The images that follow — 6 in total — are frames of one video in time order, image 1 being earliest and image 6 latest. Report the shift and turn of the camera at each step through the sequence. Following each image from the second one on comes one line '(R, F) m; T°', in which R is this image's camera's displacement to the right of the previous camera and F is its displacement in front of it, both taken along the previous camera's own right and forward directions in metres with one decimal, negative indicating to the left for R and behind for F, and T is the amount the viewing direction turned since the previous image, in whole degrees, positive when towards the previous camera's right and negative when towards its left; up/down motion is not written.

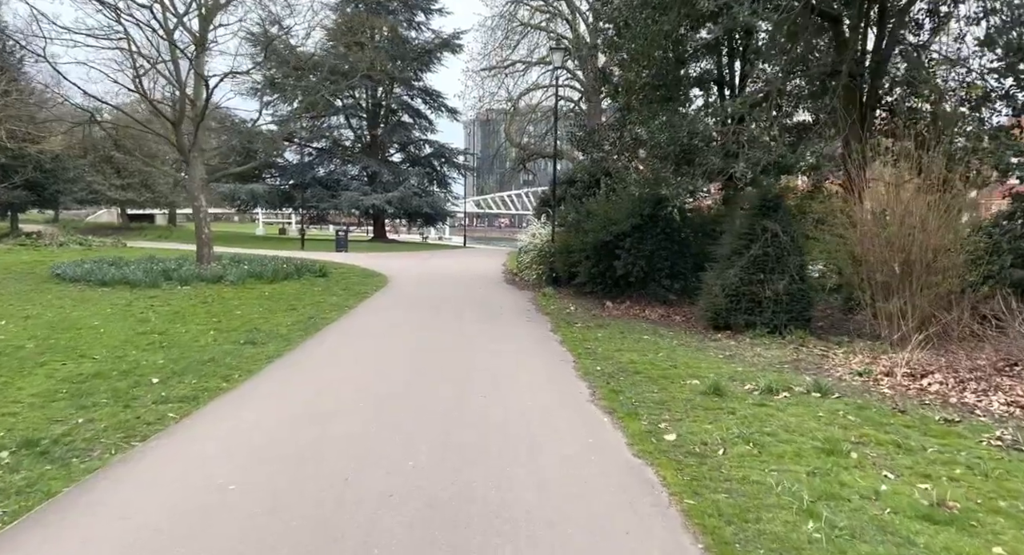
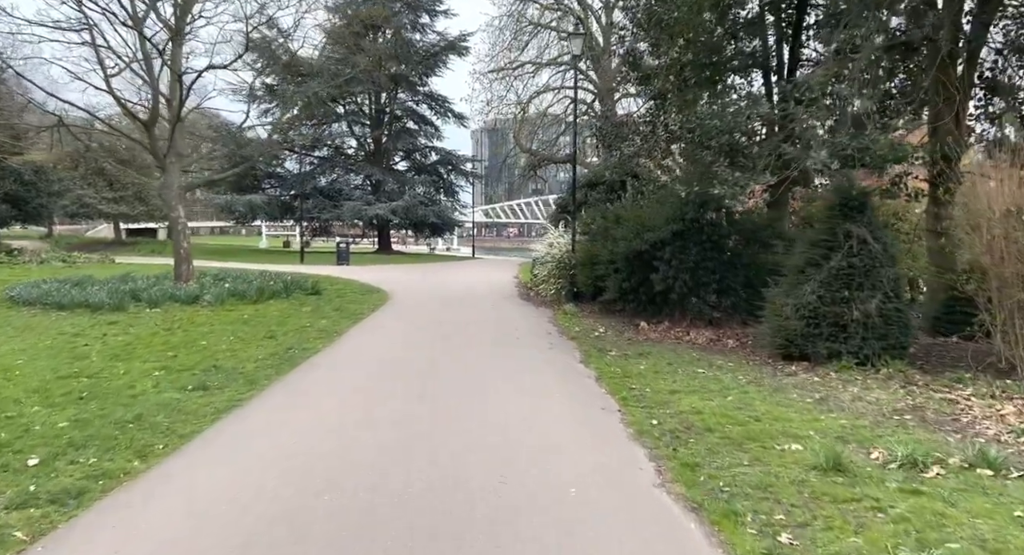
(-0.2, +1.9) m; -1°
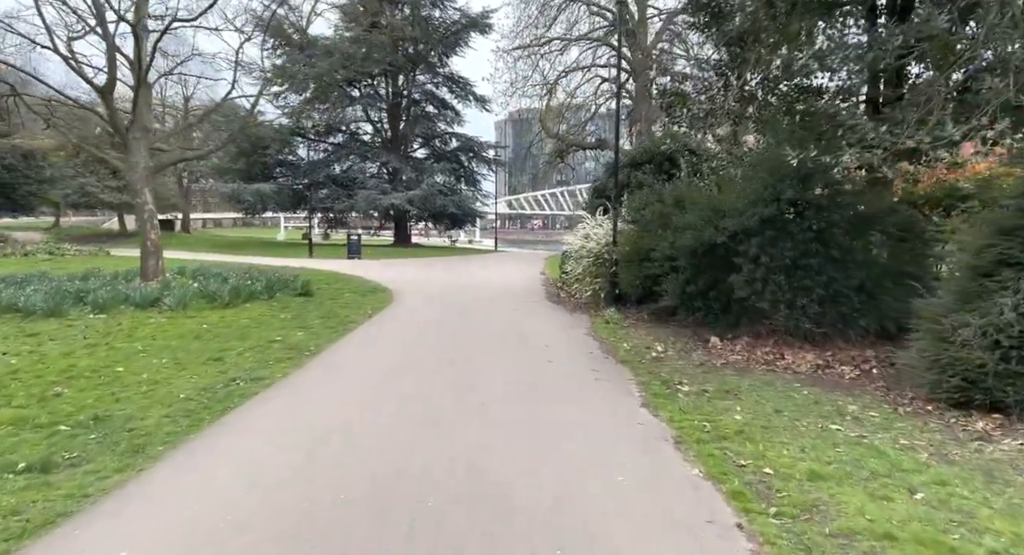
(-0.1, +2.7) m; -2°
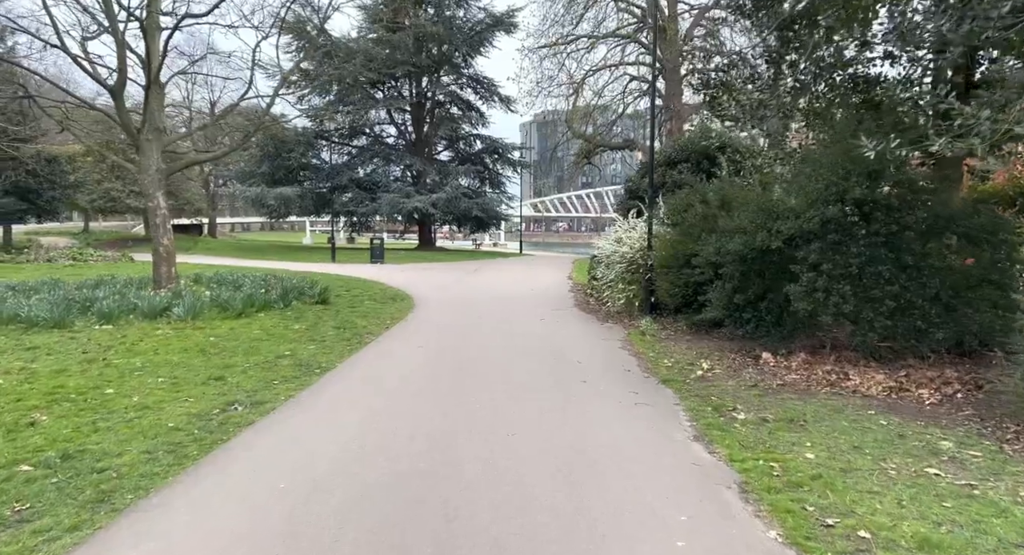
(0.0, +0.8) m; -2°
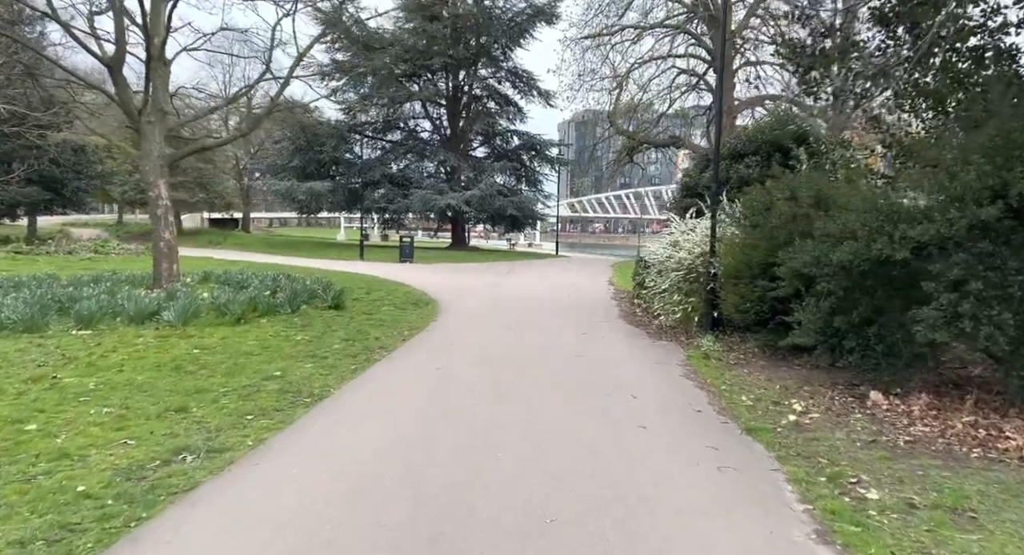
(-0.1, +1.6) m; -3°
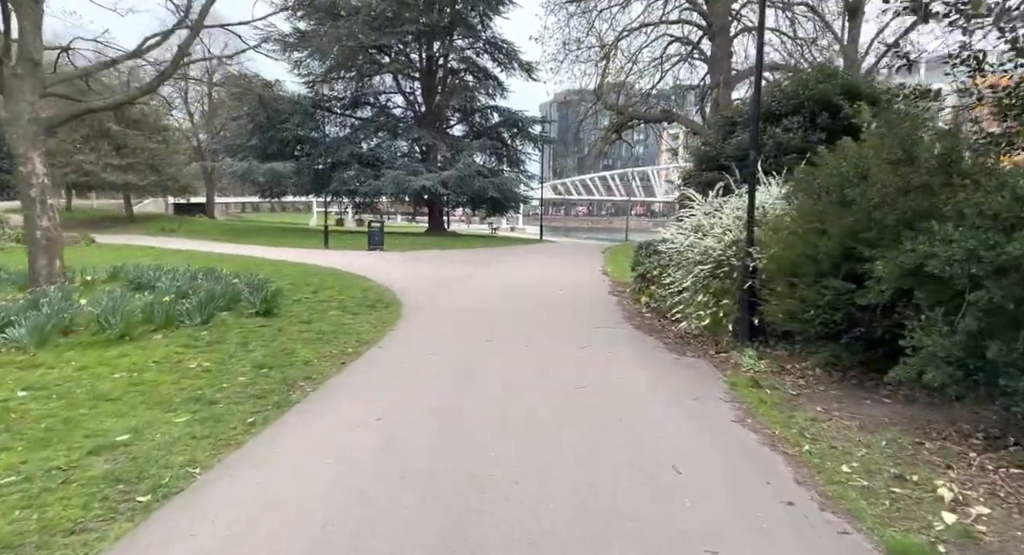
(+0.1, +2.4) m; +2°
